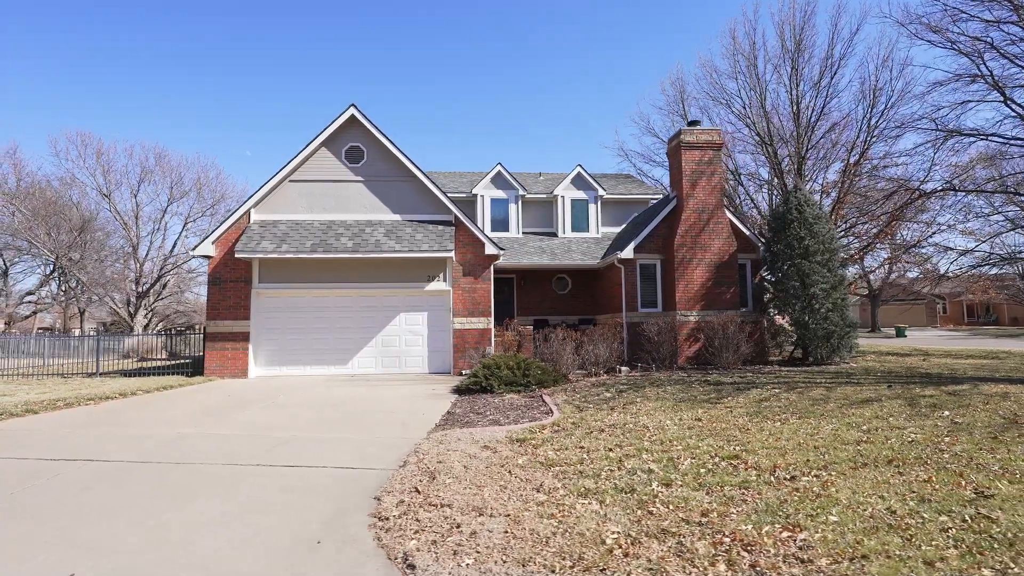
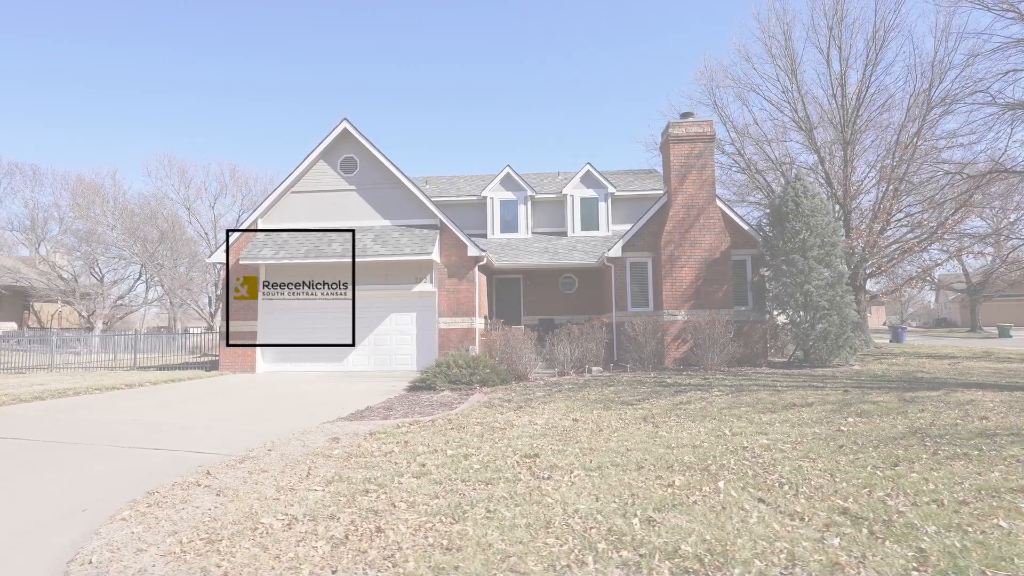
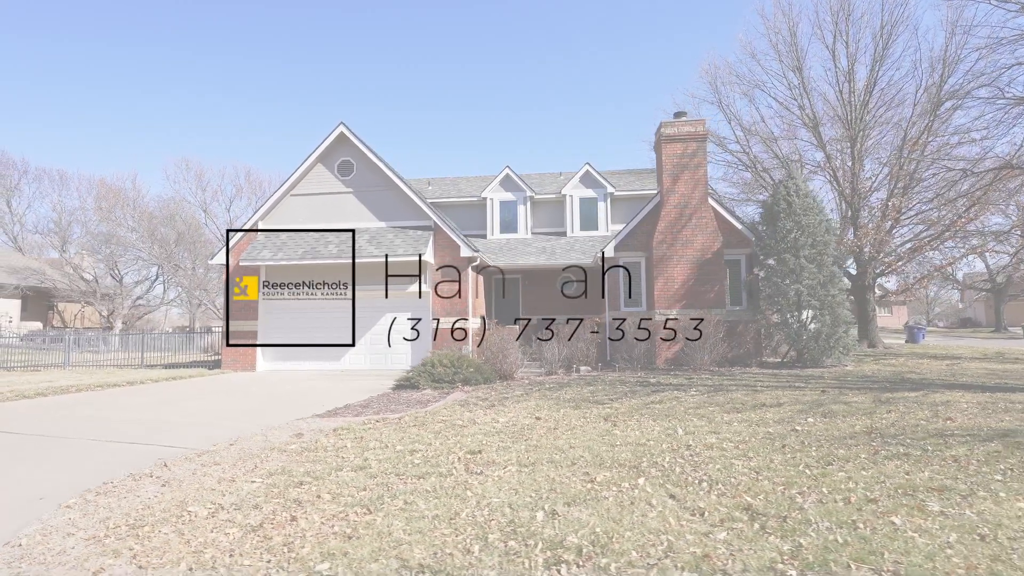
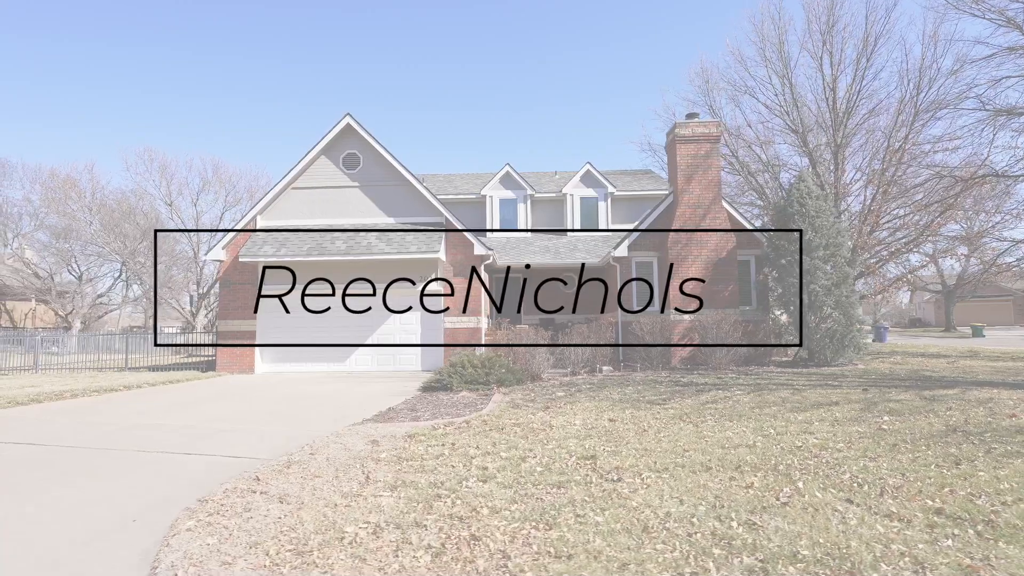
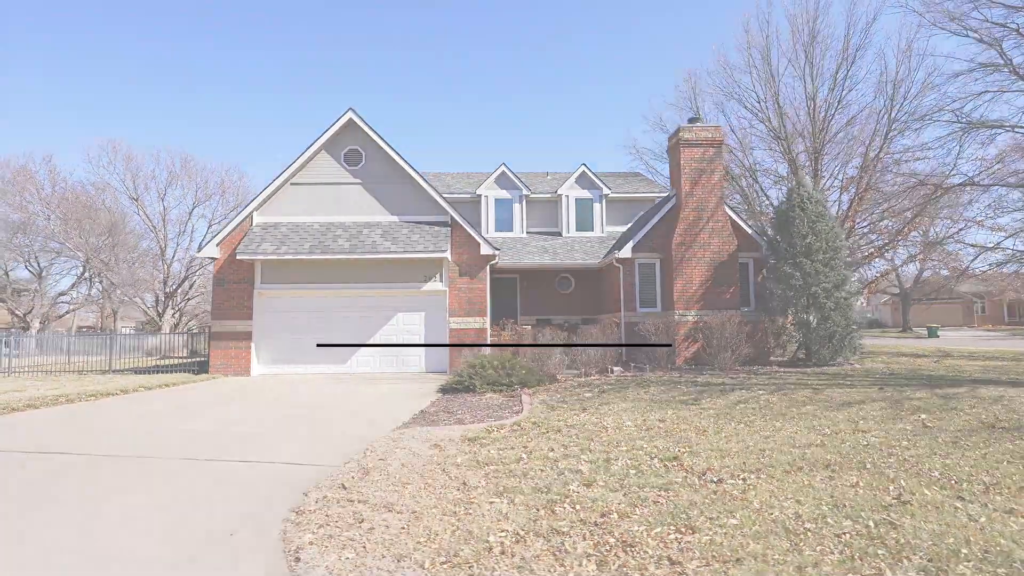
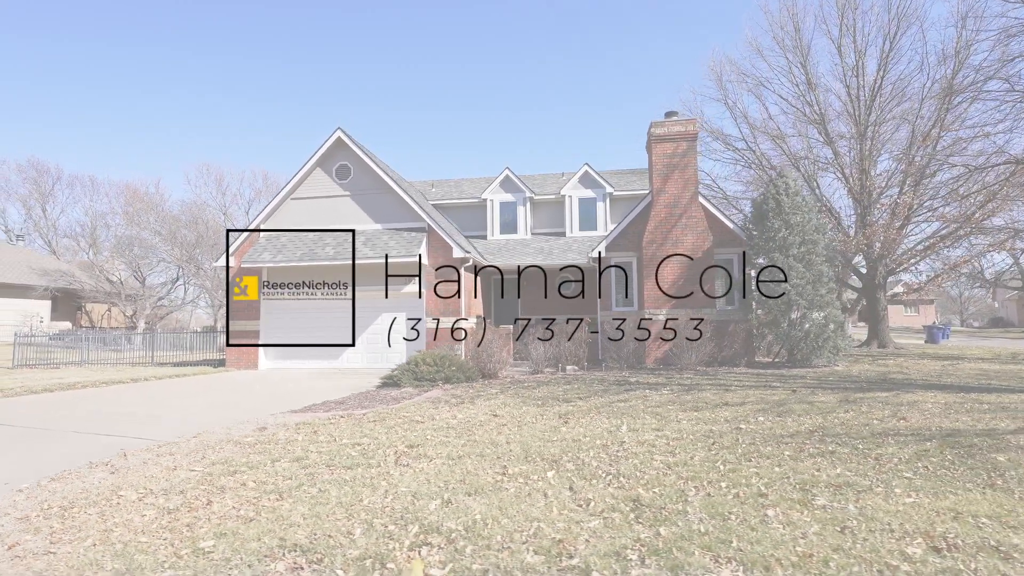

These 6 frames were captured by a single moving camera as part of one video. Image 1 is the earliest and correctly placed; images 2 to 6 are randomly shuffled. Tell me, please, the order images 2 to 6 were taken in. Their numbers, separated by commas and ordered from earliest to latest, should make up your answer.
5, 4, 2, 3, 6
